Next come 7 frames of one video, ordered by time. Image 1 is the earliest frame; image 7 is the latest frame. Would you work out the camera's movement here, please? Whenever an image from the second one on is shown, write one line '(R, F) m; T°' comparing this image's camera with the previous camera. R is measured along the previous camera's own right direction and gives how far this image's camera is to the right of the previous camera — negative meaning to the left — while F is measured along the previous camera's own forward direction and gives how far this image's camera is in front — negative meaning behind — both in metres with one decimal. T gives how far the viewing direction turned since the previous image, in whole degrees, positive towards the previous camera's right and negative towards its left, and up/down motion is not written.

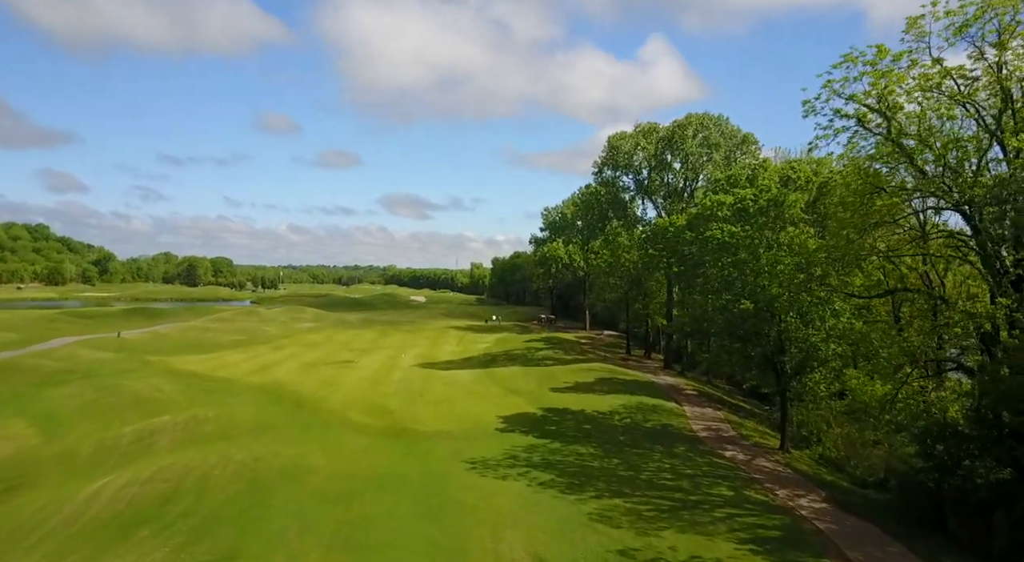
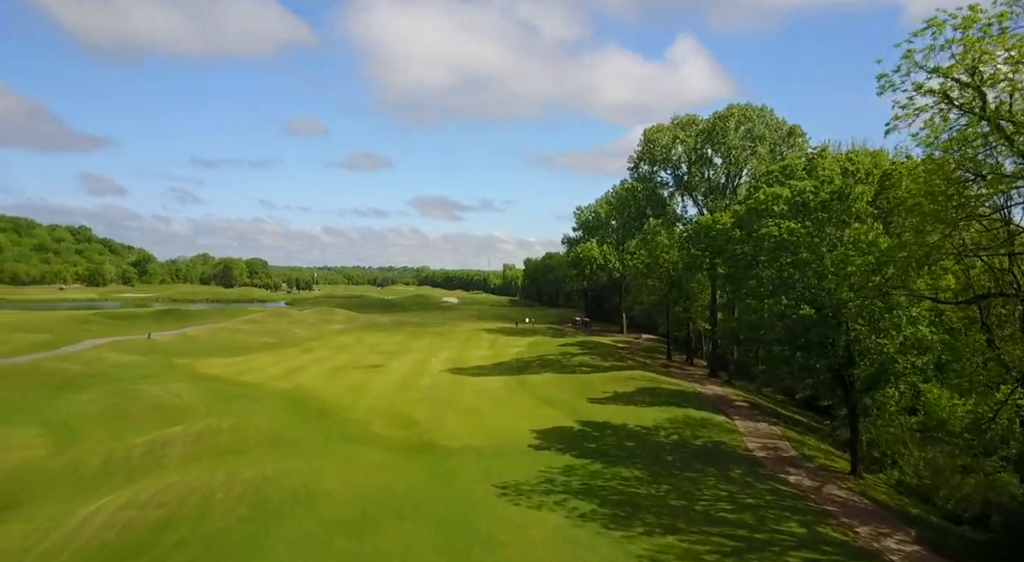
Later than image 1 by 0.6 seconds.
(-0.1, +2.3) m; -3°
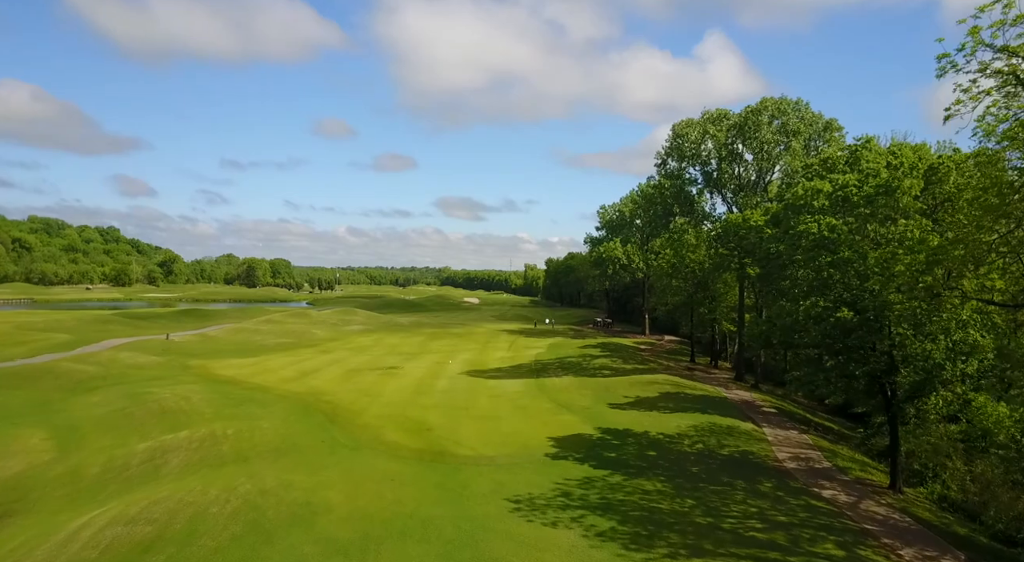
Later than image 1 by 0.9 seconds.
(+0.2, +1.1) m; -2°
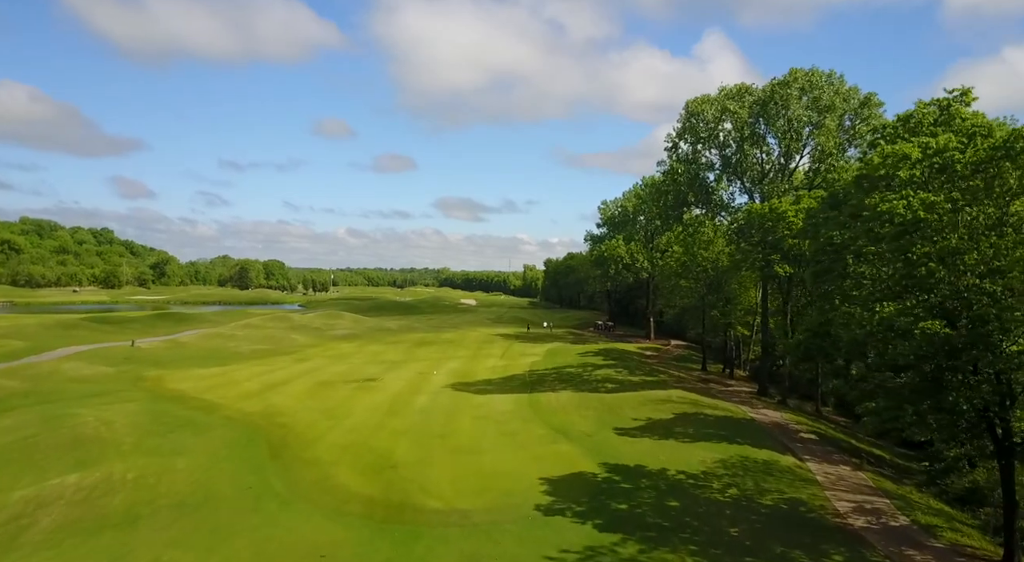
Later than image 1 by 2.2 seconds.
(+0.5, +5.1) m; 0°
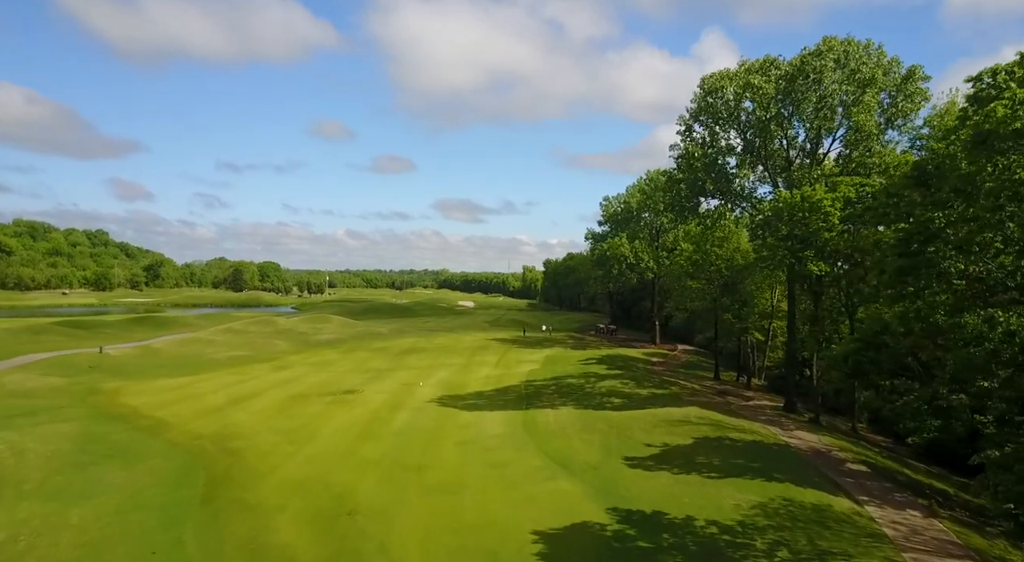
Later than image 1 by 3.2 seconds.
(+0.4, +4.2) m; 0°
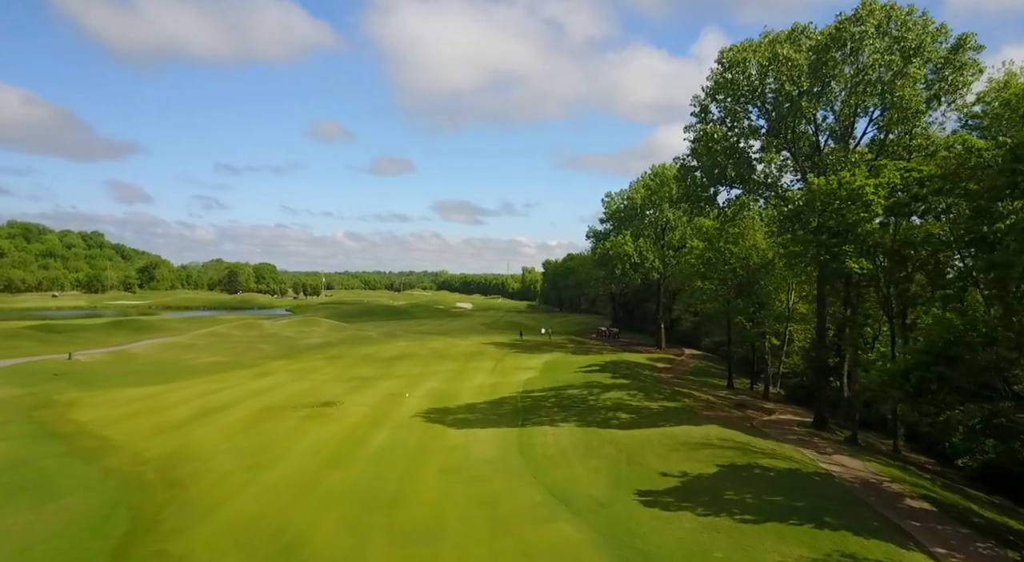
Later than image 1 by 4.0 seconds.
(+0.3, +3.6) m; 0°
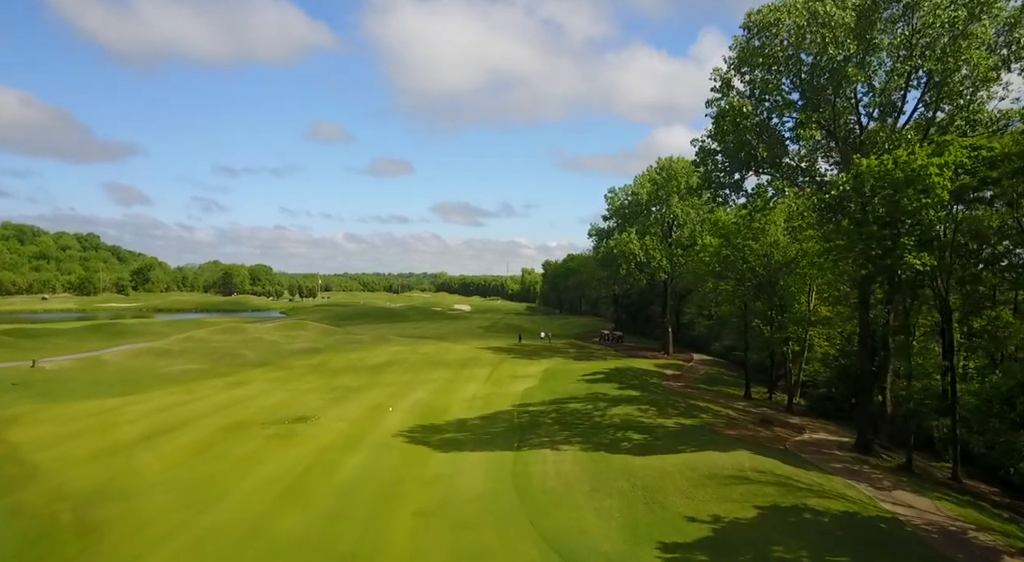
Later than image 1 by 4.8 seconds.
(+0.2, +3.7) m; 0°
